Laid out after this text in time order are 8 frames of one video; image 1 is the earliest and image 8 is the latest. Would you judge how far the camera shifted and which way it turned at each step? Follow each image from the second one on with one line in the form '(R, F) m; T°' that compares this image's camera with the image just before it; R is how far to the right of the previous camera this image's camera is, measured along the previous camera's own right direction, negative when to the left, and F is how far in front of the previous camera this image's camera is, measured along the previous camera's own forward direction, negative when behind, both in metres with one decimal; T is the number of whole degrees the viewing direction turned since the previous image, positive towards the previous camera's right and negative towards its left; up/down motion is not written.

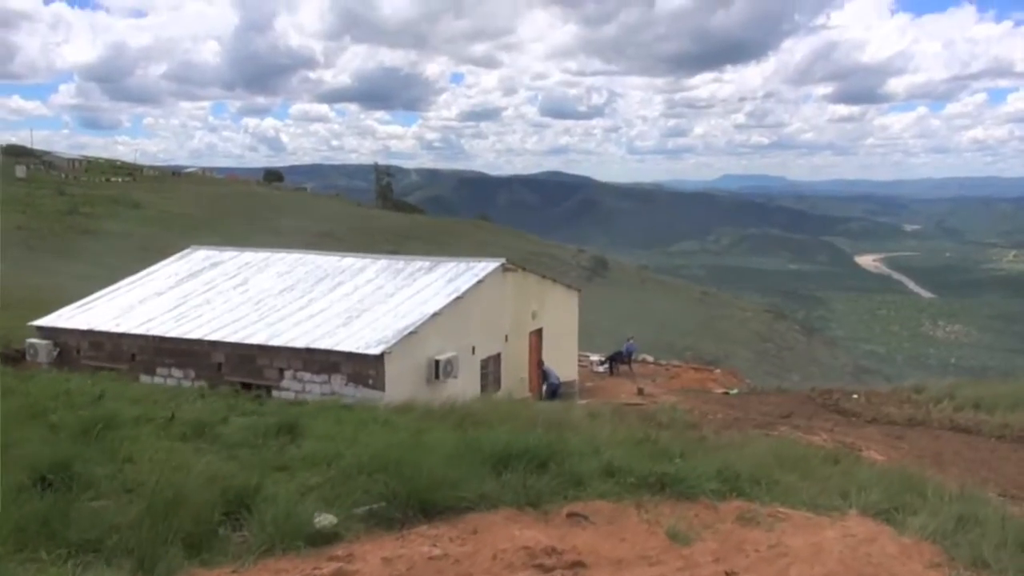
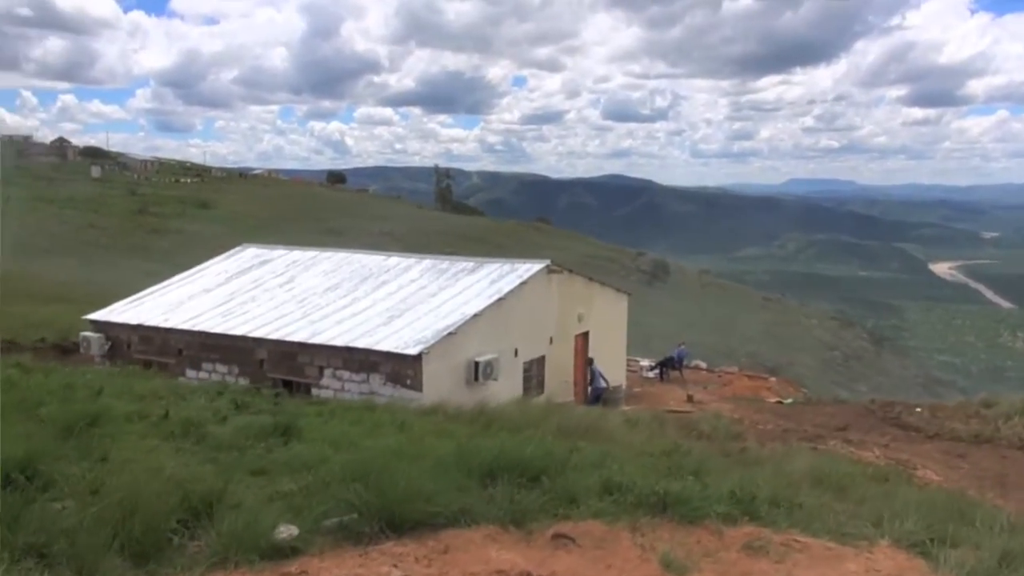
(+0.3, +0.4) m; -4°
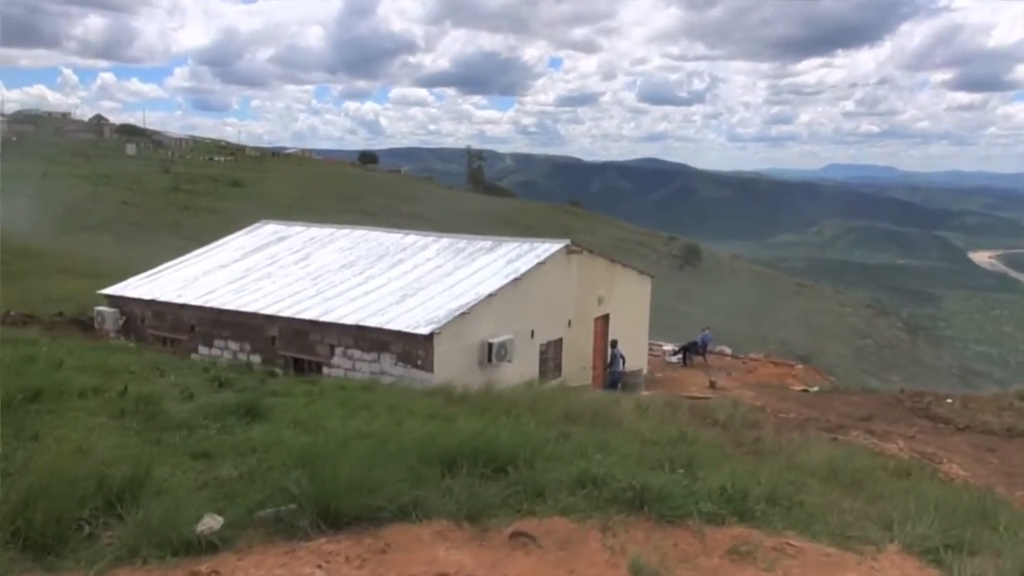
(+0.3, +0.4) m; -2°
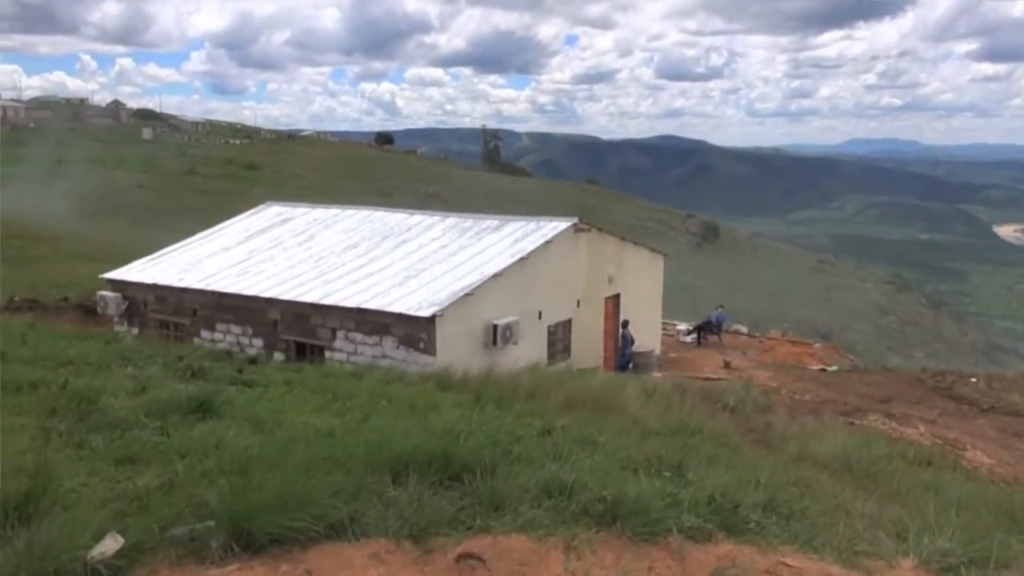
(+0.3, +0.5) m; -1°
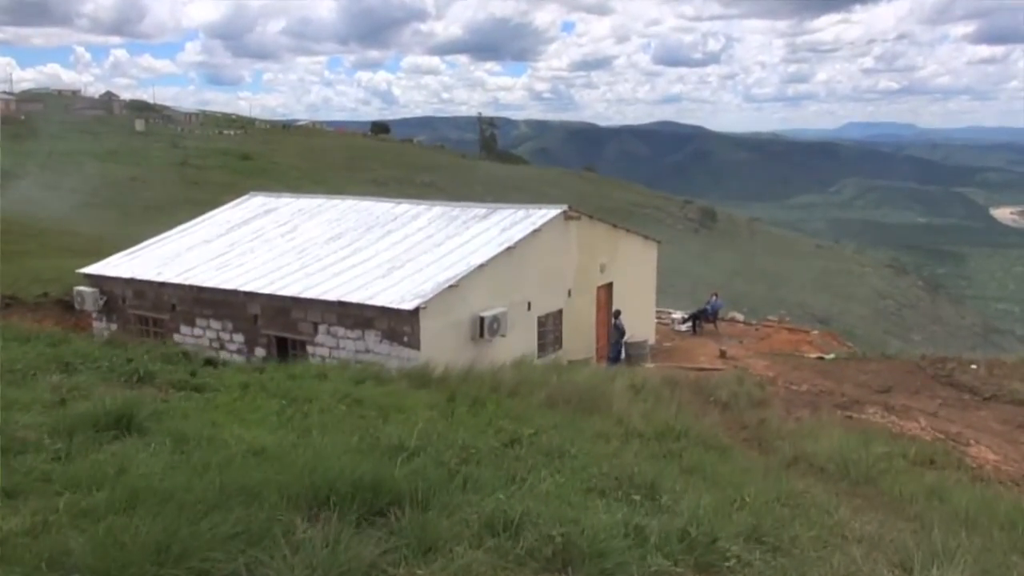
(+0.2, +0.5) m; 0°
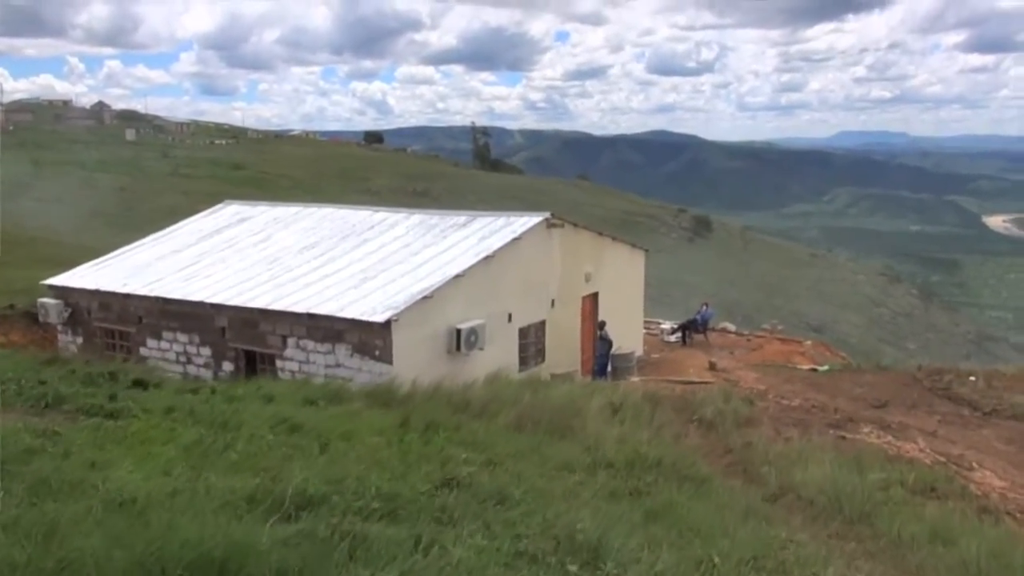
(+0.3, +0.7) m; 0°
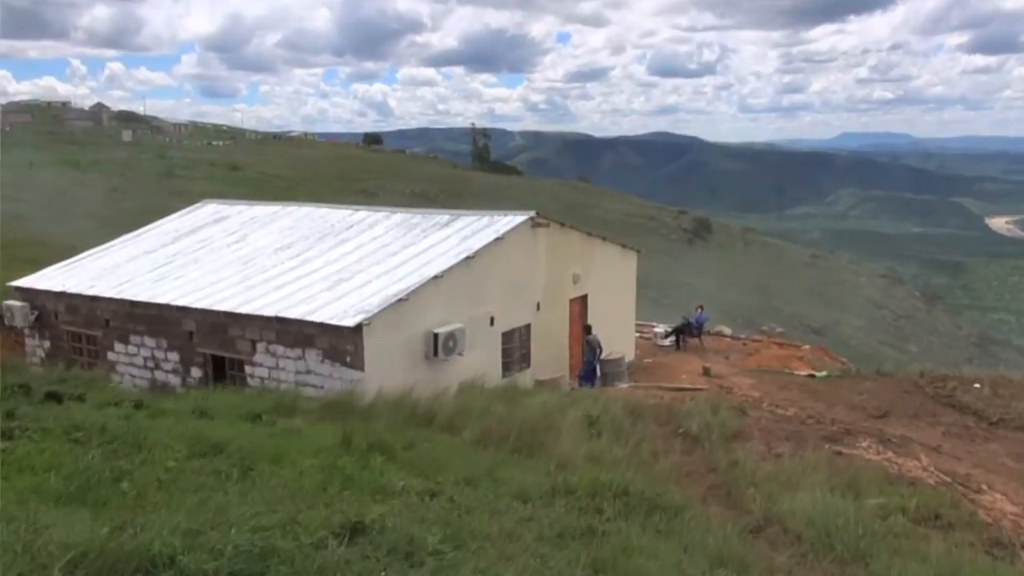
(+0.3, +0.7) m; 0°
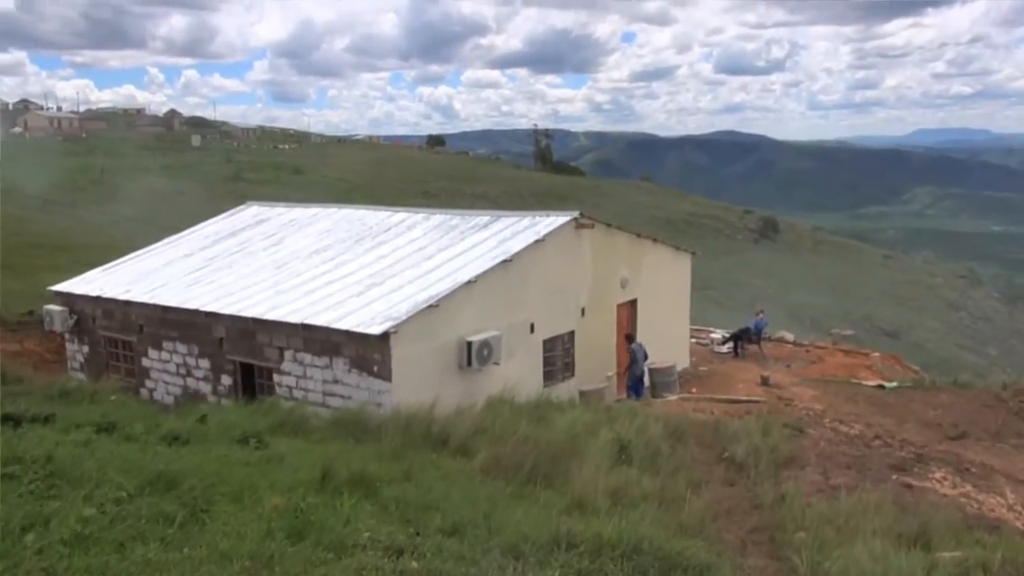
(+0.4, +0.8) m; -4°
